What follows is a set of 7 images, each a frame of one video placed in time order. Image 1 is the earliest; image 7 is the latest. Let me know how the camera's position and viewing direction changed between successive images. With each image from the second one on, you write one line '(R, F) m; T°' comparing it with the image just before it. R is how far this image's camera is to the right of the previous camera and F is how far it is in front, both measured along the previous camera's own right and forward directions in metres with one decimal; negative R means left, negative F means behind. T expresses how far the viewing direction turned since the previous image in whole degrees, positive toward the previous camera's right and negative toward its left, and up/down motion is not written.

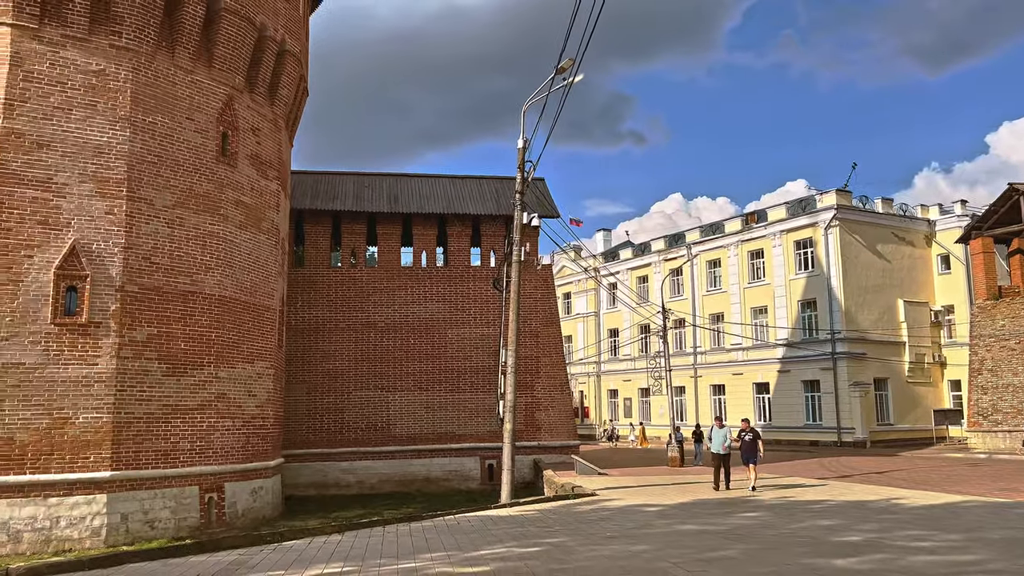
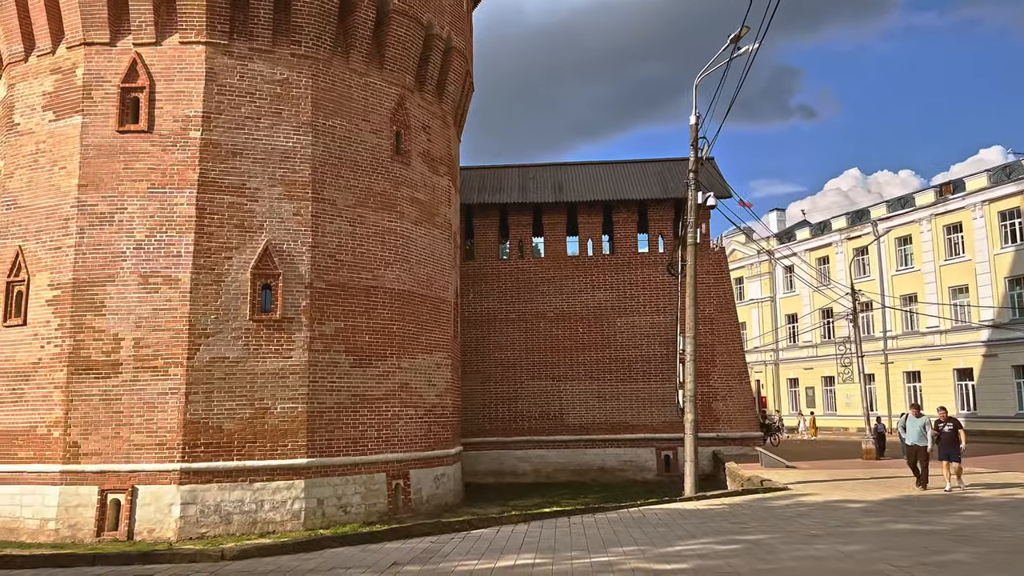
(-0.9, +0.2) m; -10°
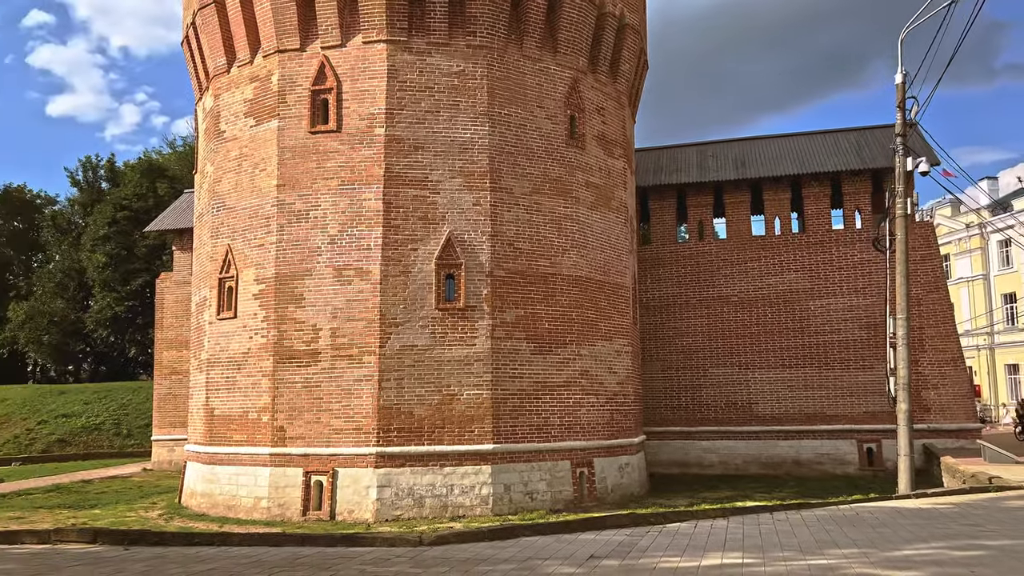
(-0.9, +0.2) m; -10°
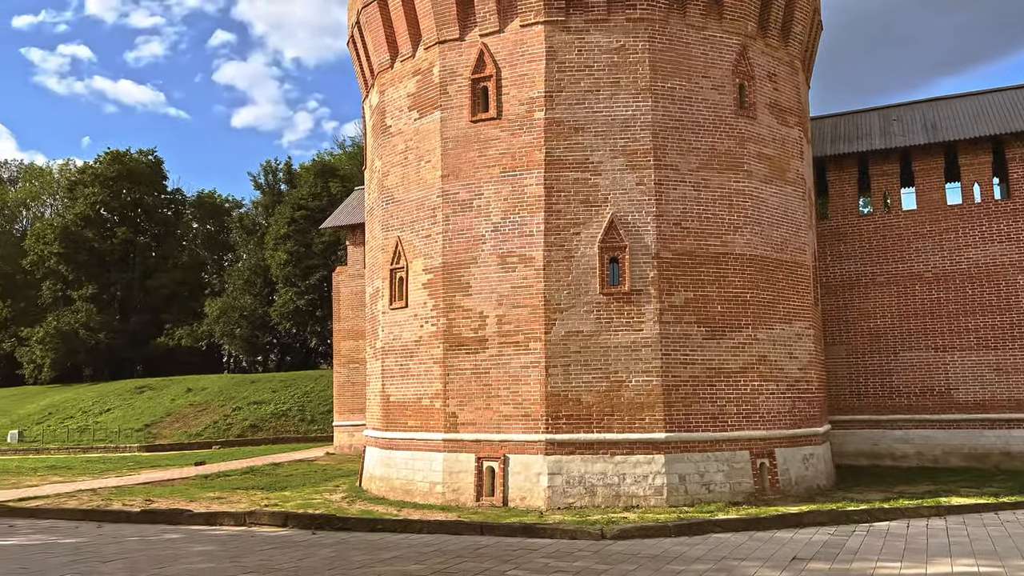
(-0.4, +0.3) m; -11°
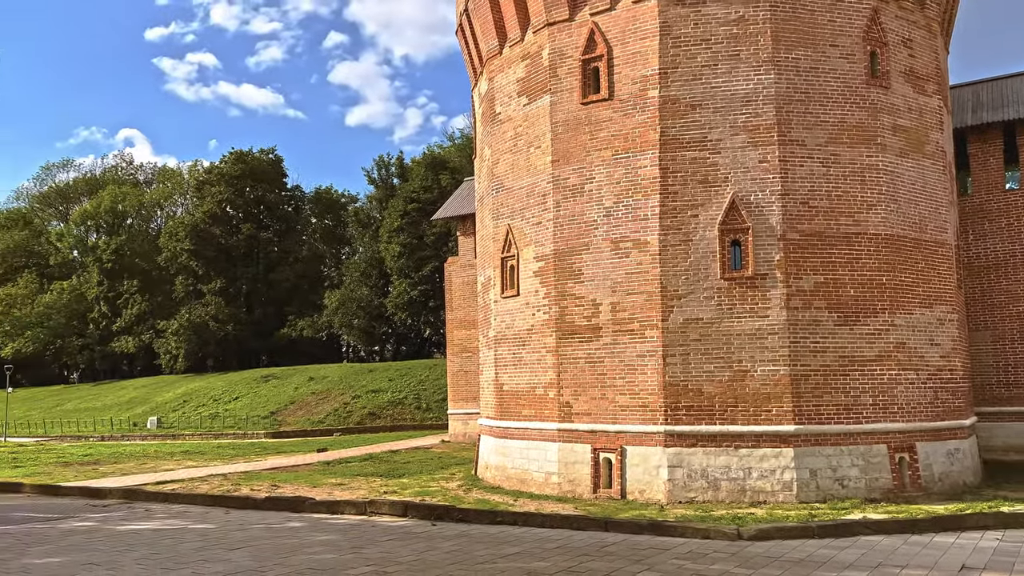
(-0.1, +0.3) m; -9°
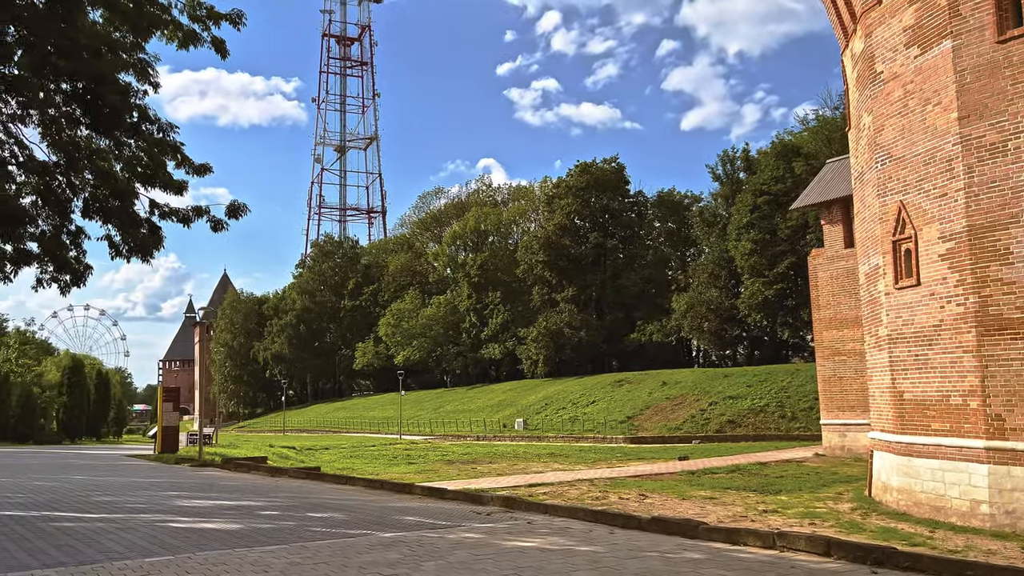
(-0.5, +0.8) m; -27°
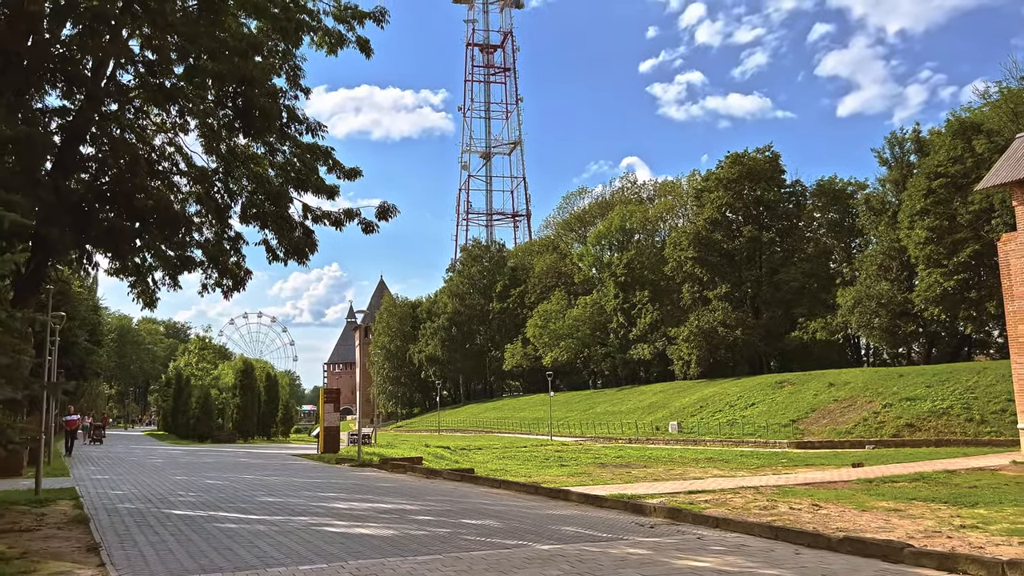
(-0.1, +0.3) m; -12°
